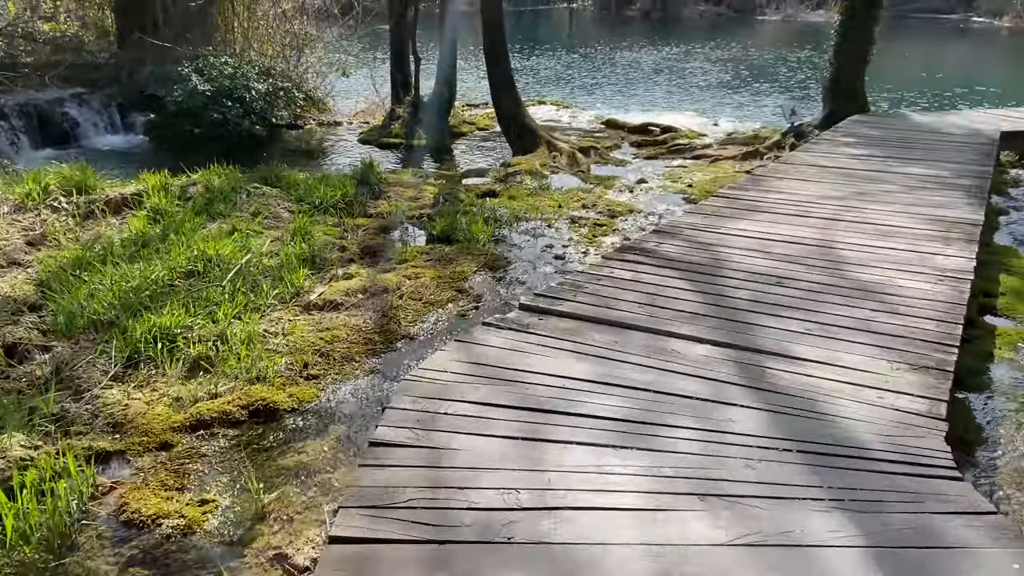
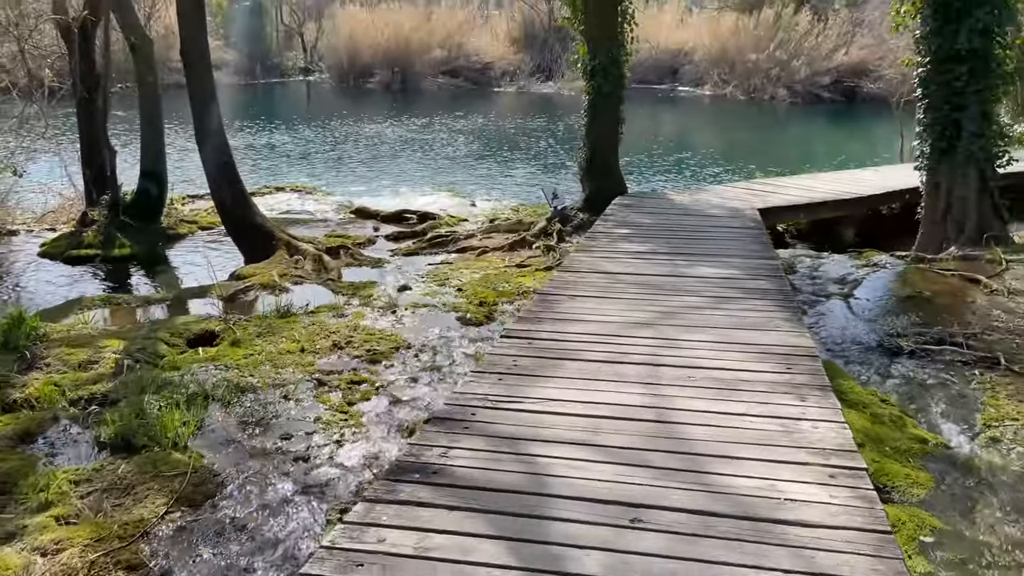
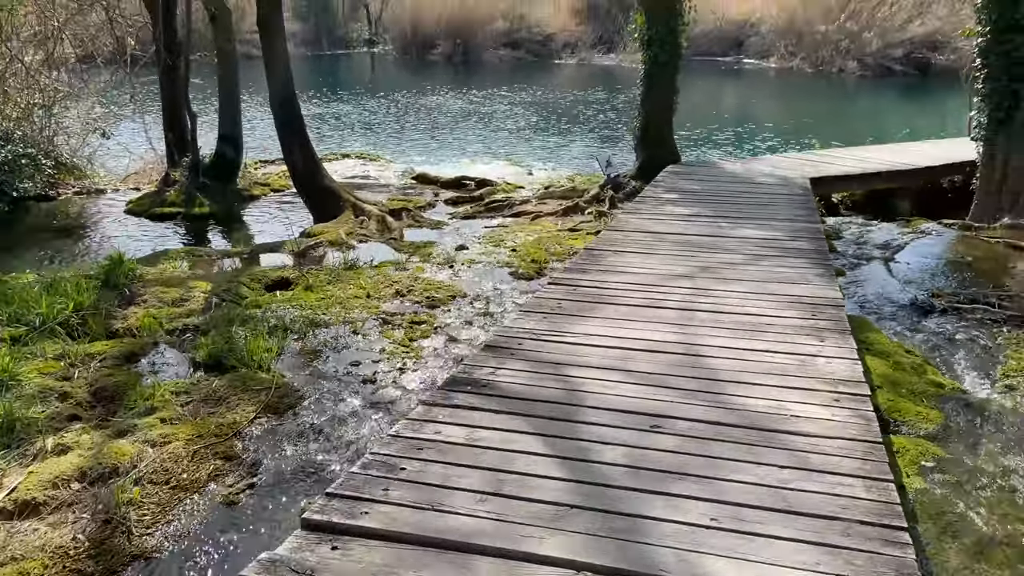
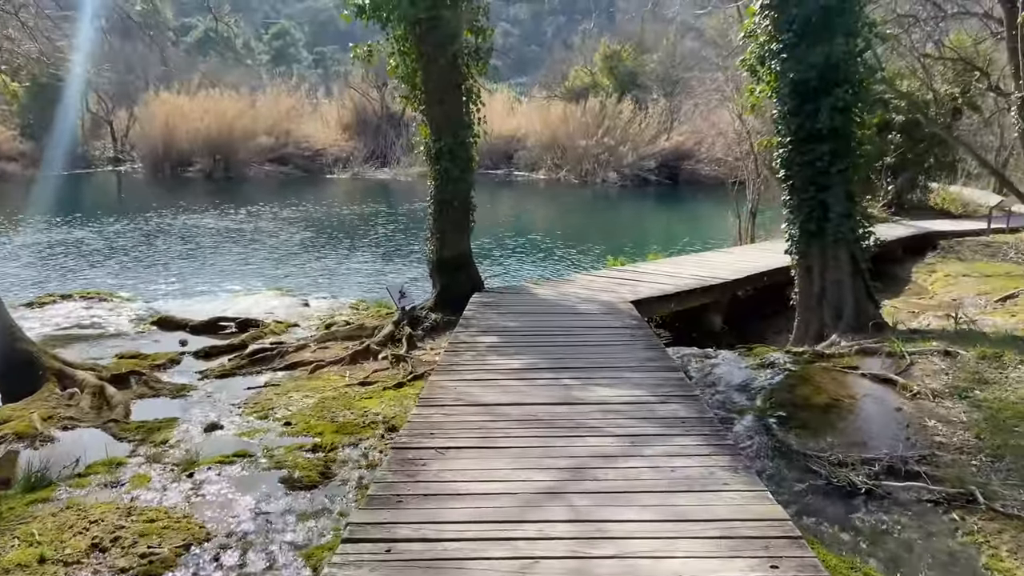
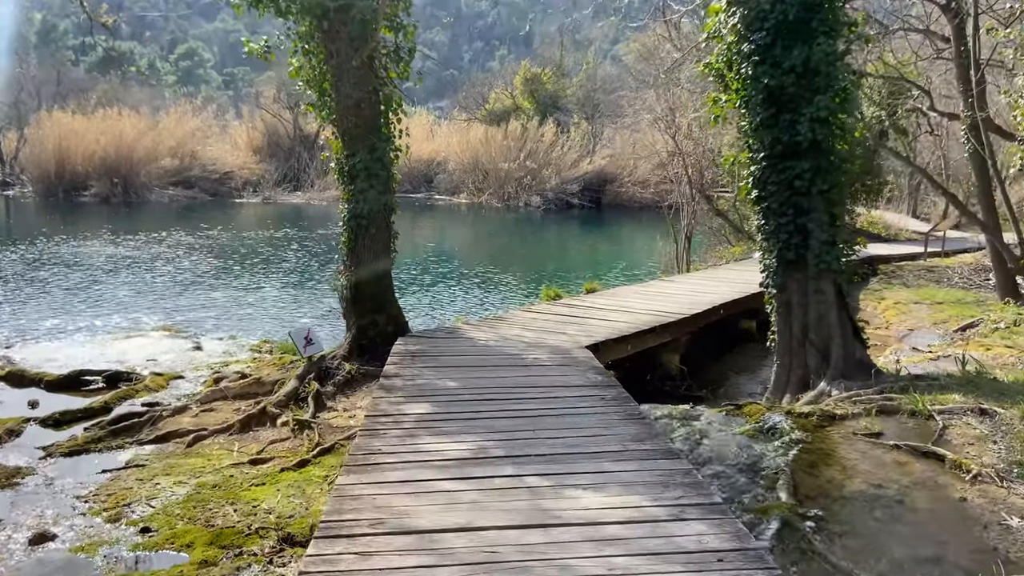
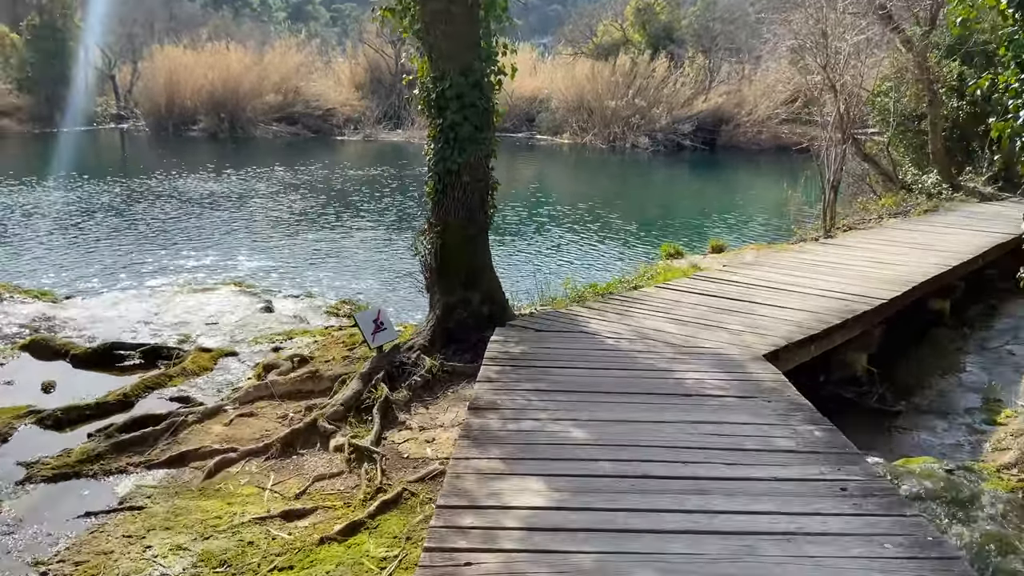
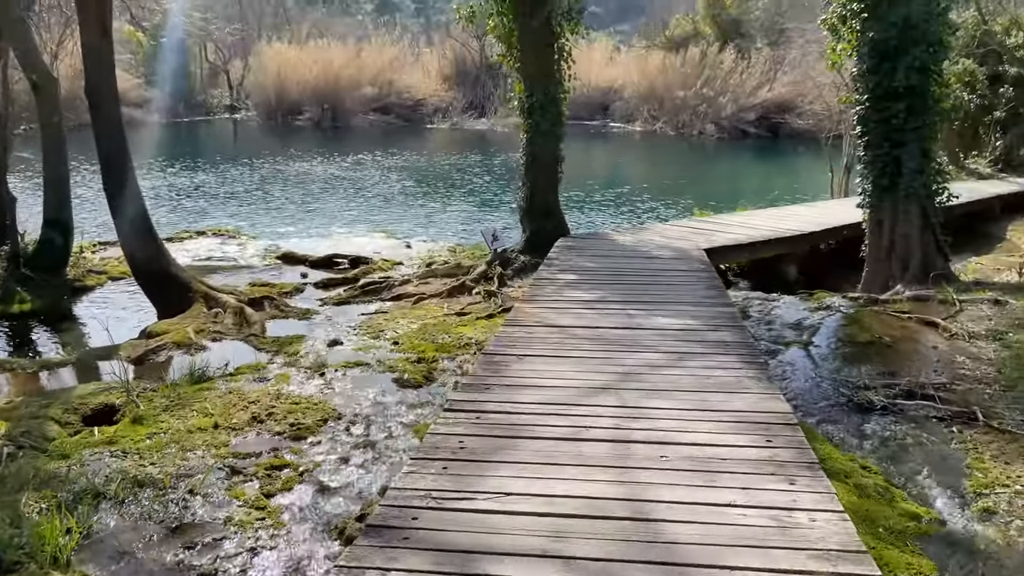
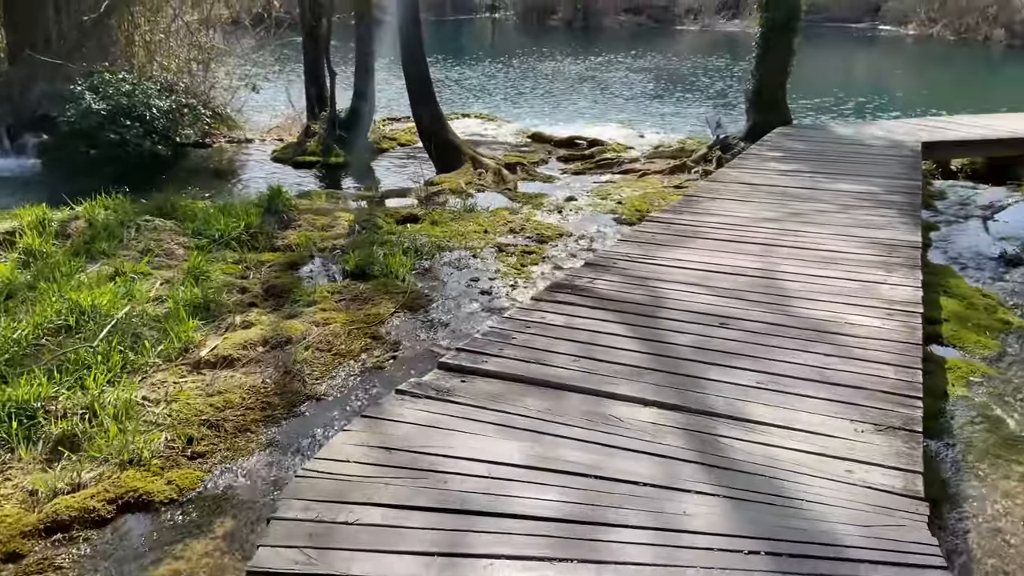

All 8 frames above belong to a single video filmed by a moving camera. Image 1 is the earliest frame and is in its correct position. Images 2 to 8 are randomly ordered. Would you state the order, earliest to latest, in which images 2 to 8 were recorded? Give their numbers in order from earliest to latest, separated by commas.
8, 3, 2, 7, 4, 5, 6
